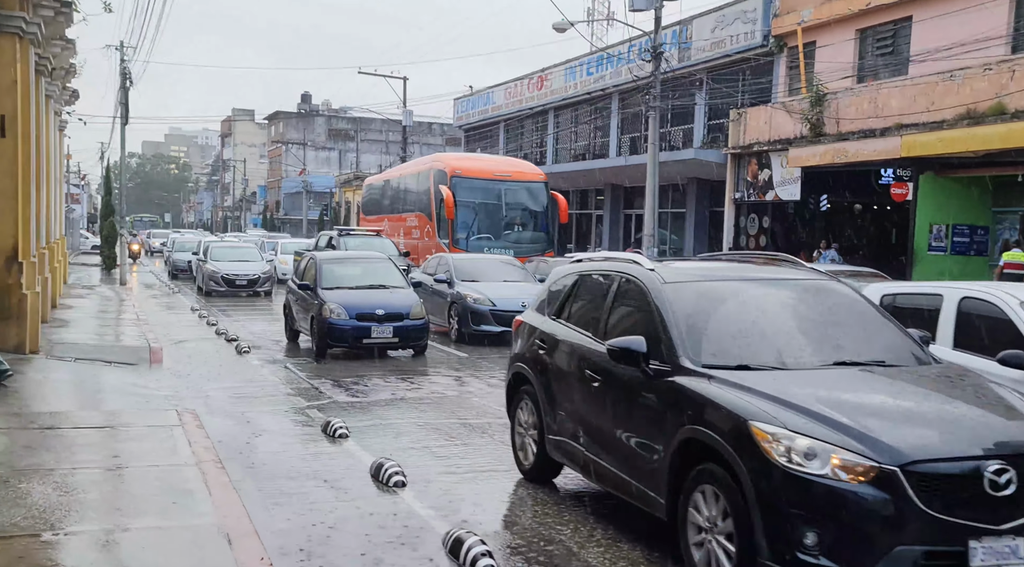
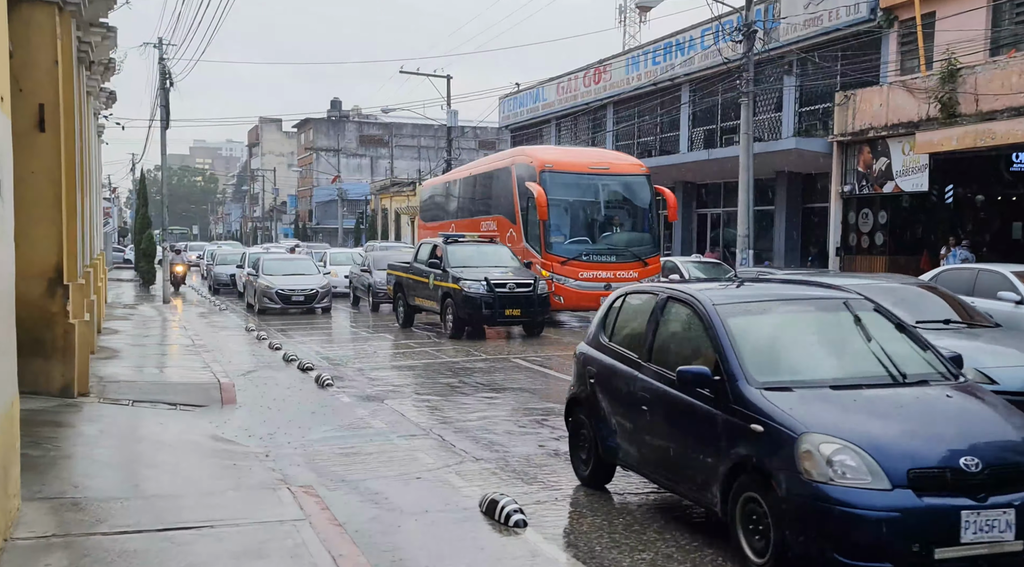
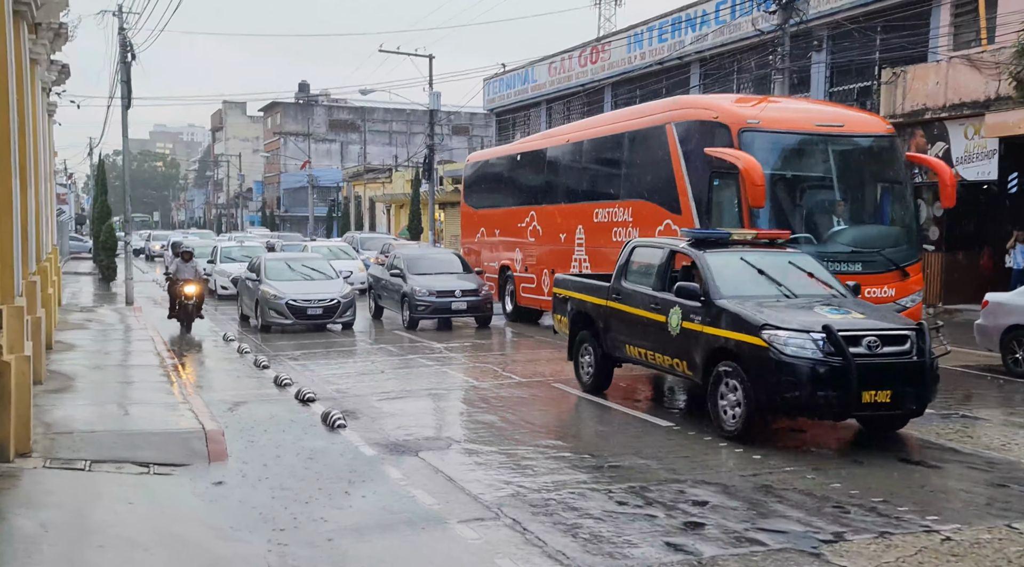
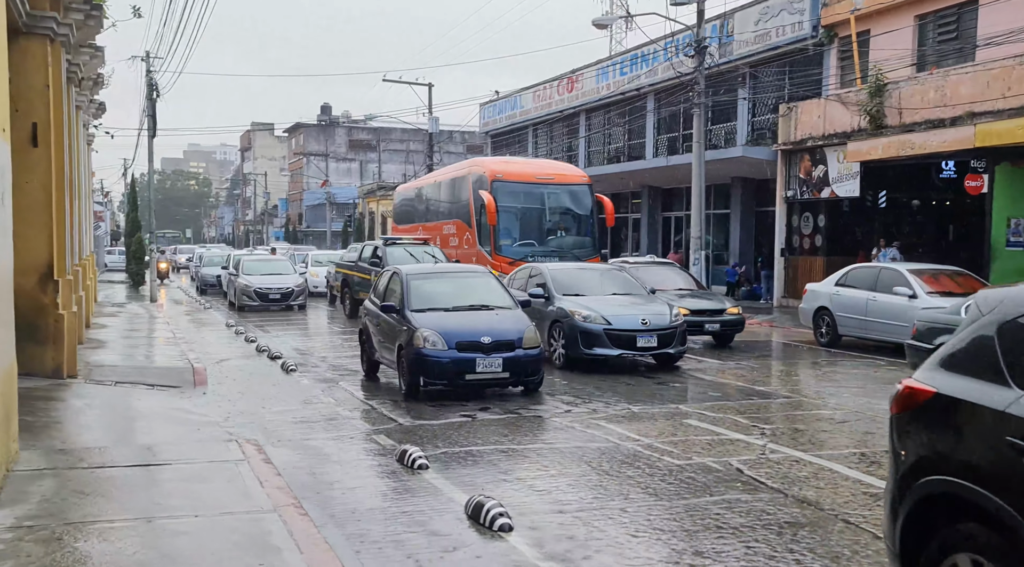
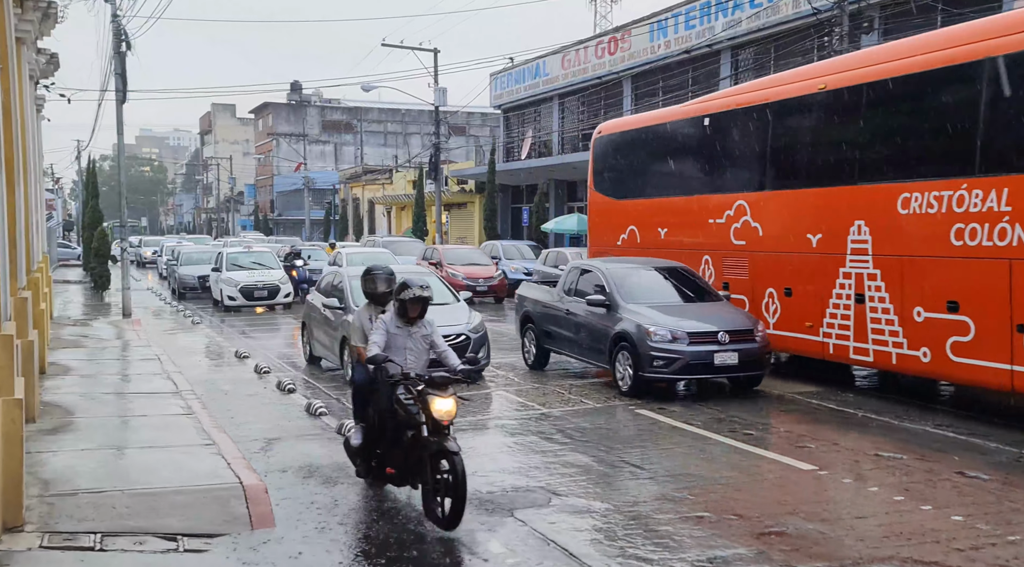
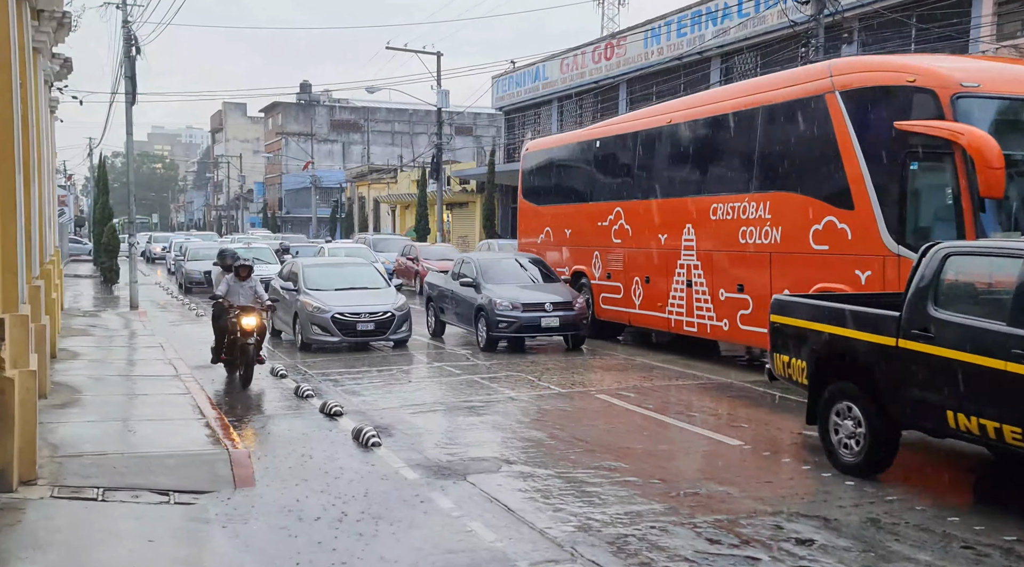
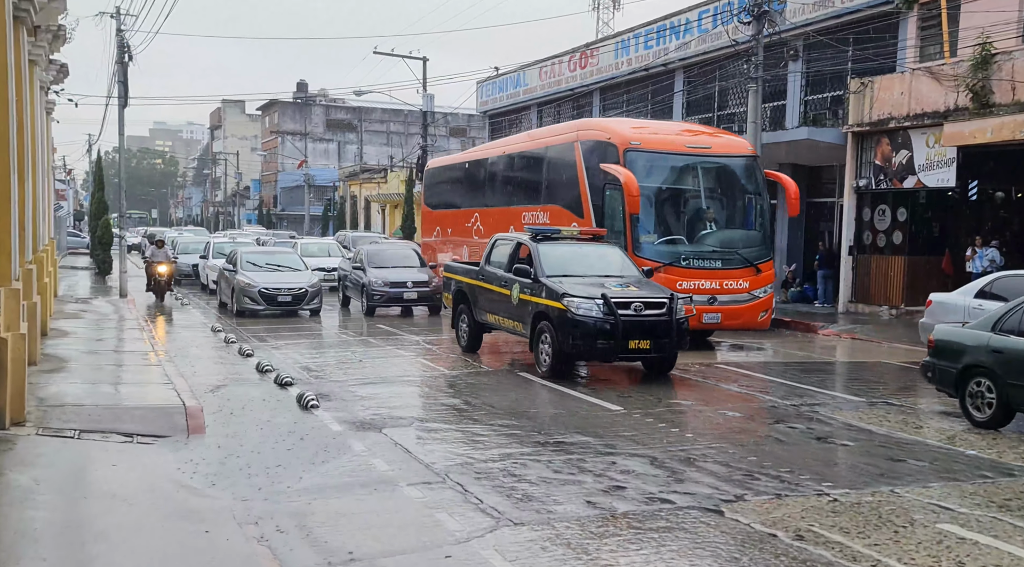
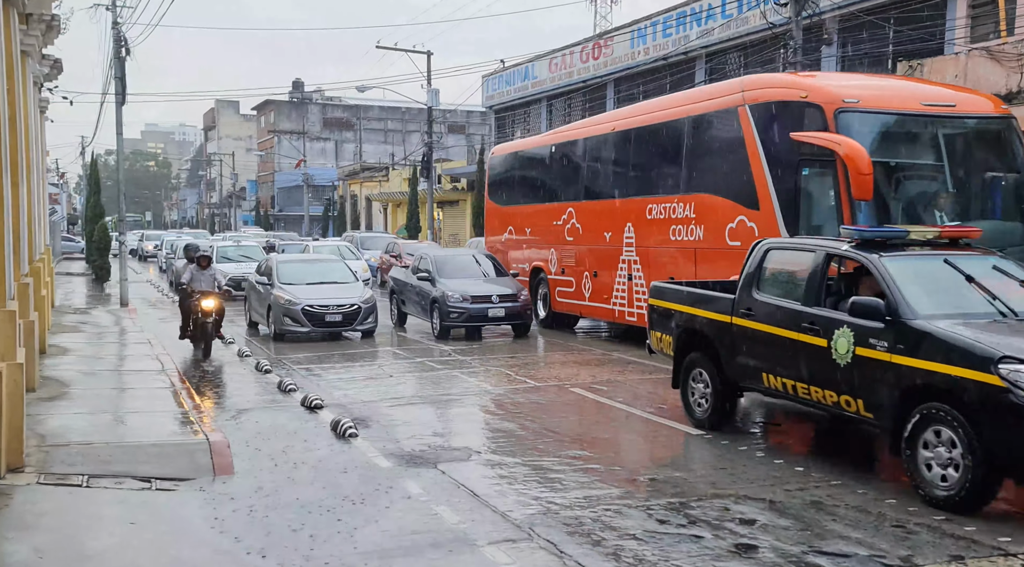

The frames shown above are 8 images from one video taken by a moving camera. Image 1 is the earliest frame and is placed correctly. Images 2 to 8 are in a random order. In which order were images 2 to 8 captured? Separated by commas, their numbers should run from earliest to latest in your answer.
4, 2, 7, 3, 8, 6, 5
